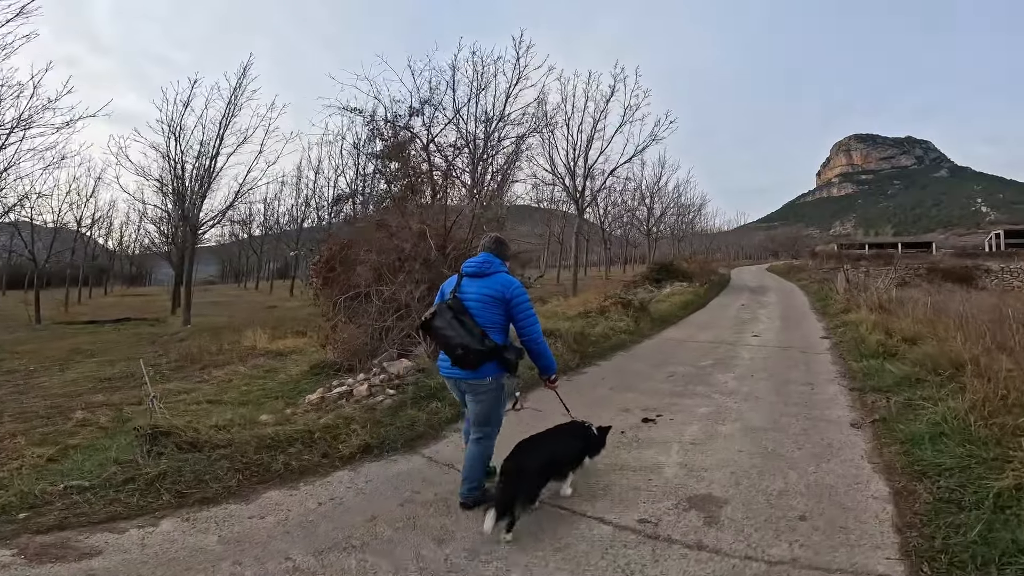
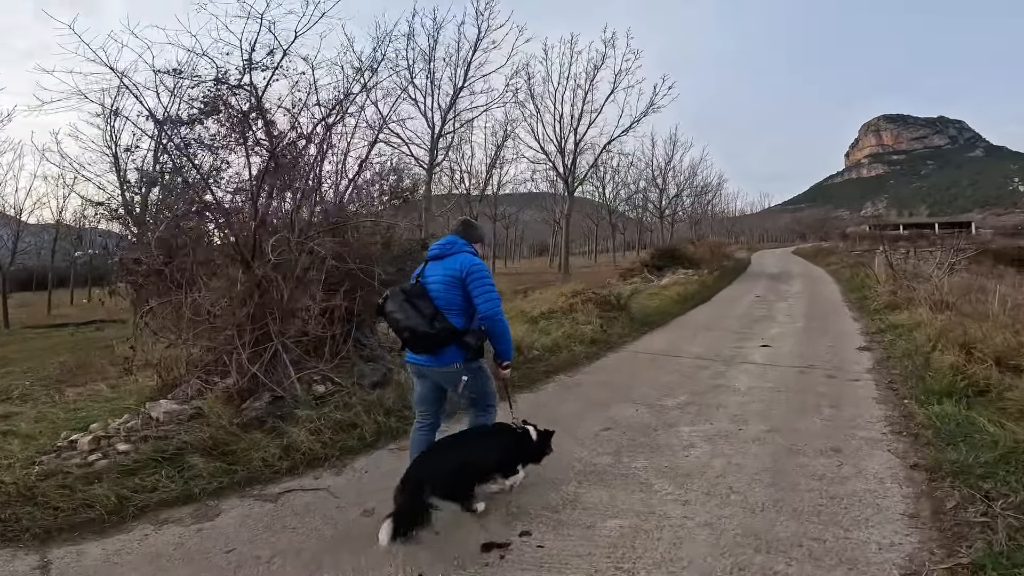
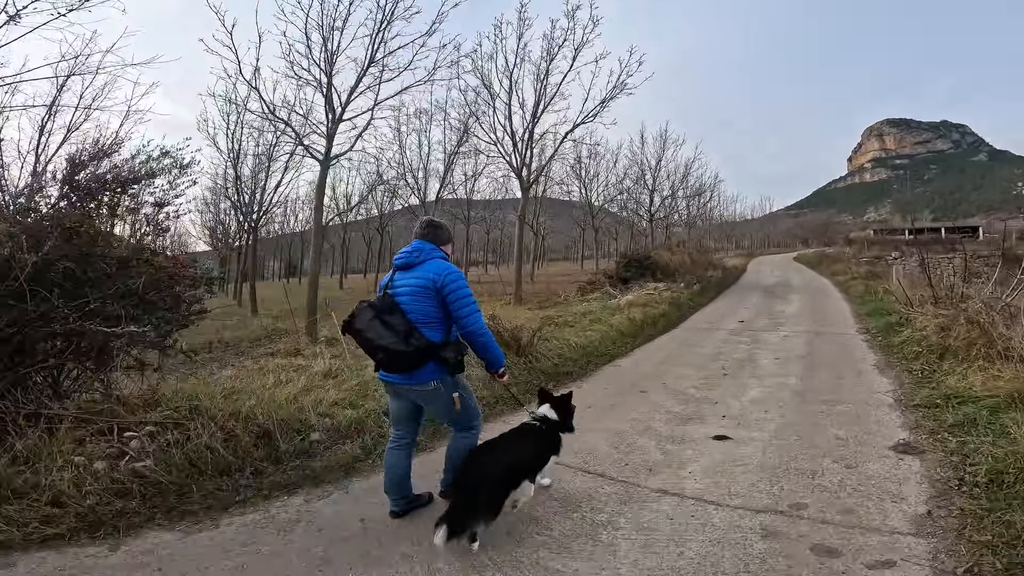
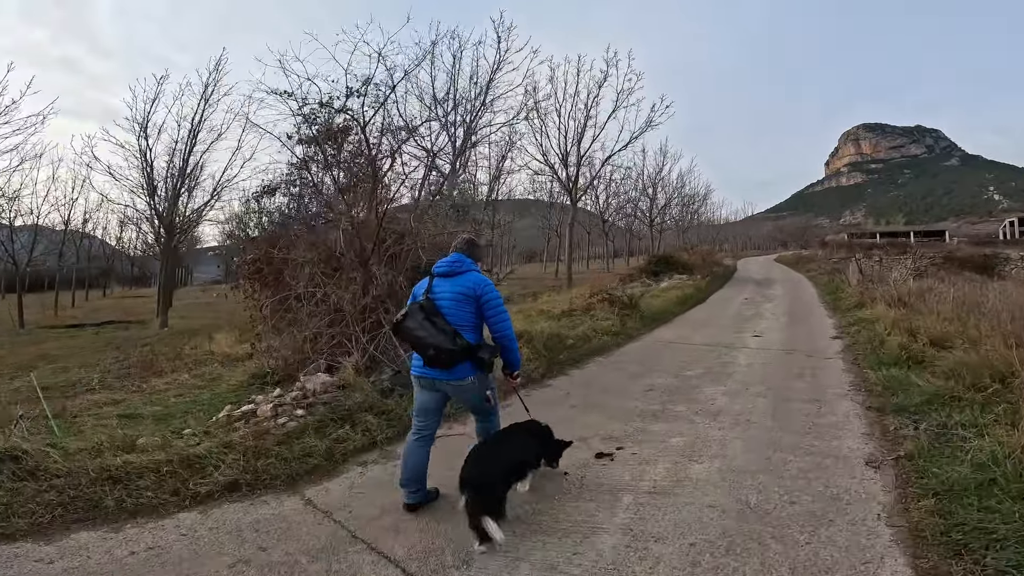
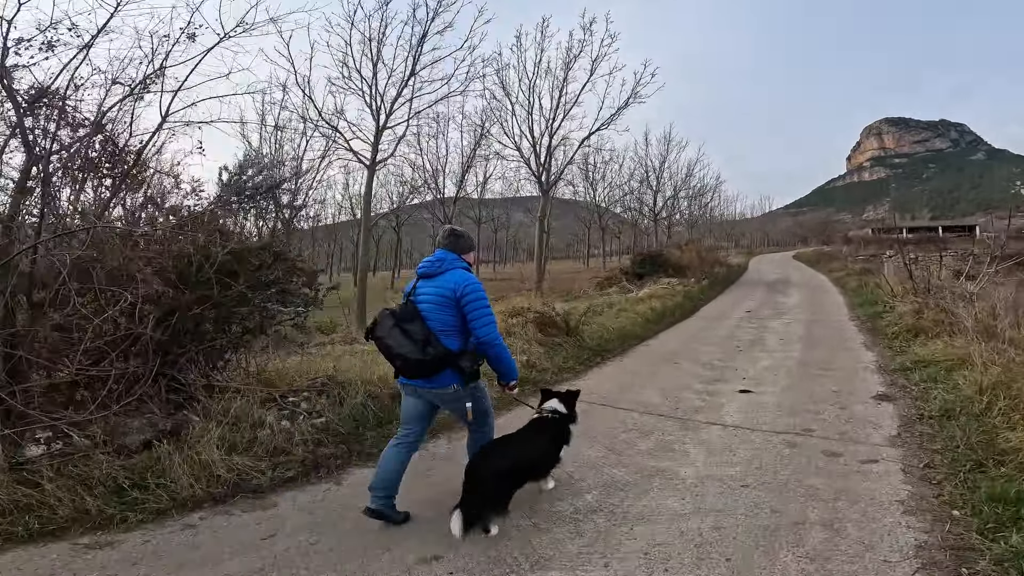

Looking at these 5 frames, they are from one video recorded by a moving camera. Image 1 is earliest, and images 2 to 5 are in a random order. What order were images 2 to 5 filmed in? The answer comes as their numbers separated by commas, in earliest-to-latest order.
4, 2, 5, 3
